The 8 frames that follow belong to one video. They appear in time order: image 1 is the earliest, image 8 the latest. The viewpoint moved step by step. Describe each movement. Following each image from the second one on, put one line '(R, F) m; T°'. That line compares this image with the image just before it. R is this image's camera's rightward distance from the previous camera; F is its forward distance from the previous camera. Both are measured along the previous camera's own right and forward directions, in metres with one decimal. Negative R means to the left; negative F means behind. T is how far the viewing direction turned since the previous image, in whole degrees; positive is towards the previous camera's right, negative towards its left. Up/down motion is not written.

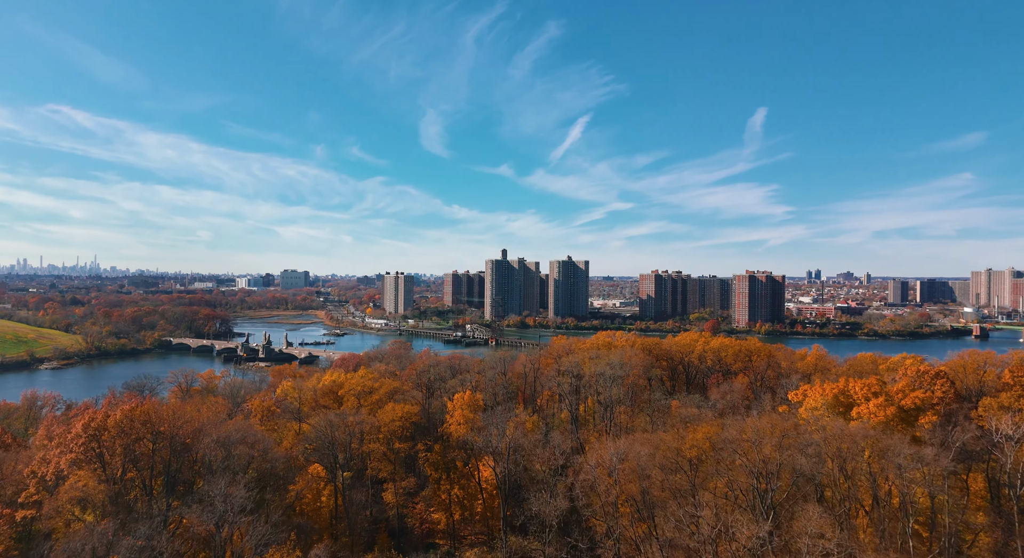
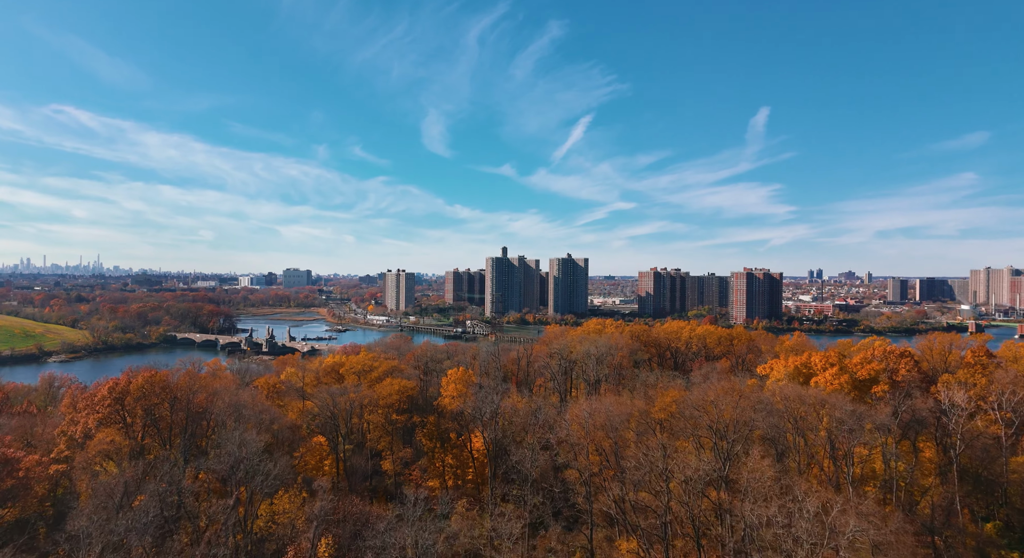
(+1.0, -3.0) m; 0°
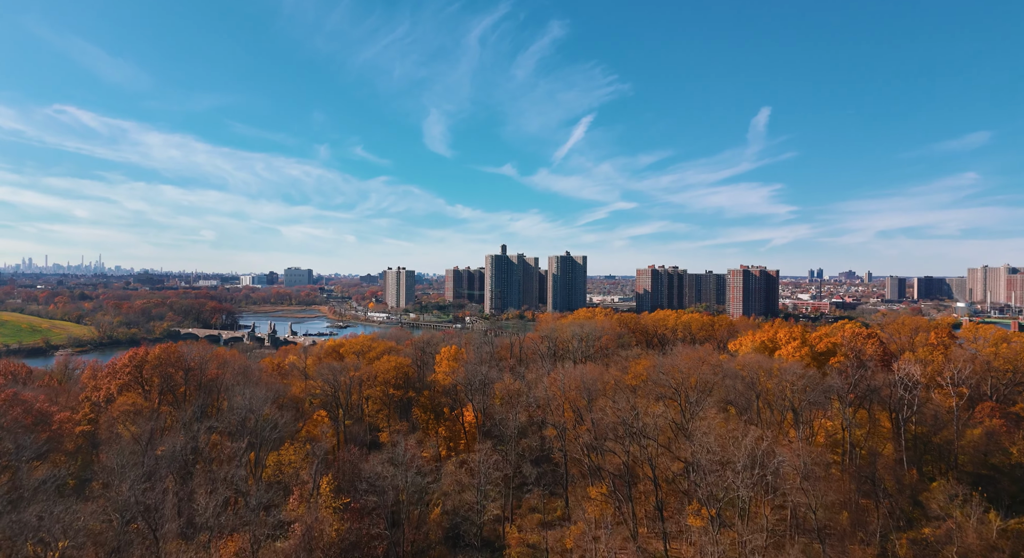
(+1.0, -3.1) m; 0°
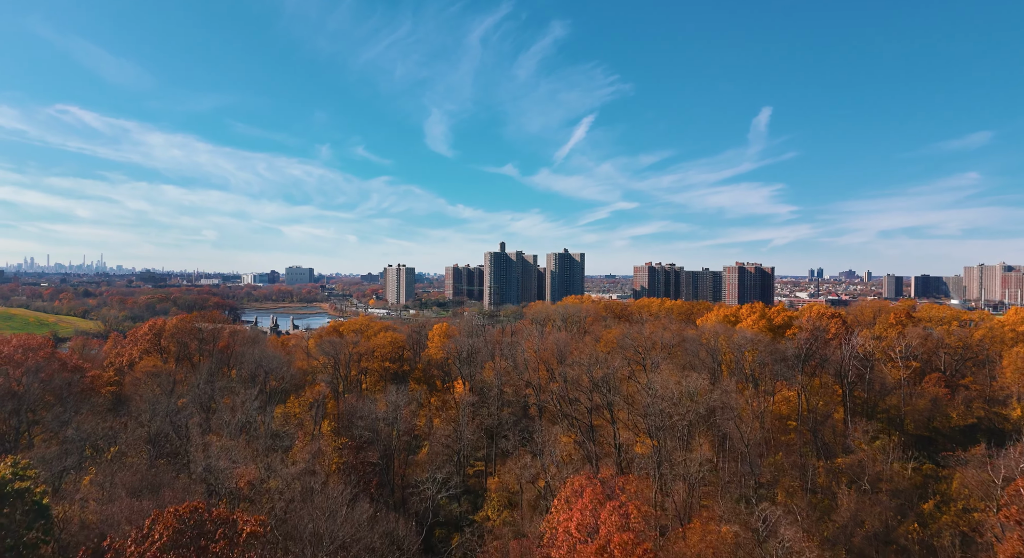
(+1.3, -3.9) m; 0°
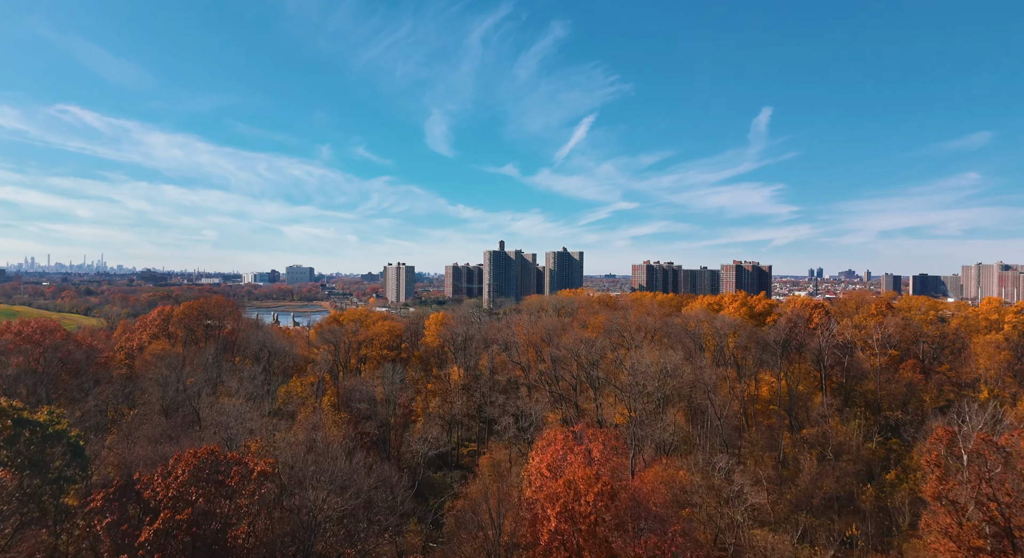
(+0.7, -1.9) m; 0°
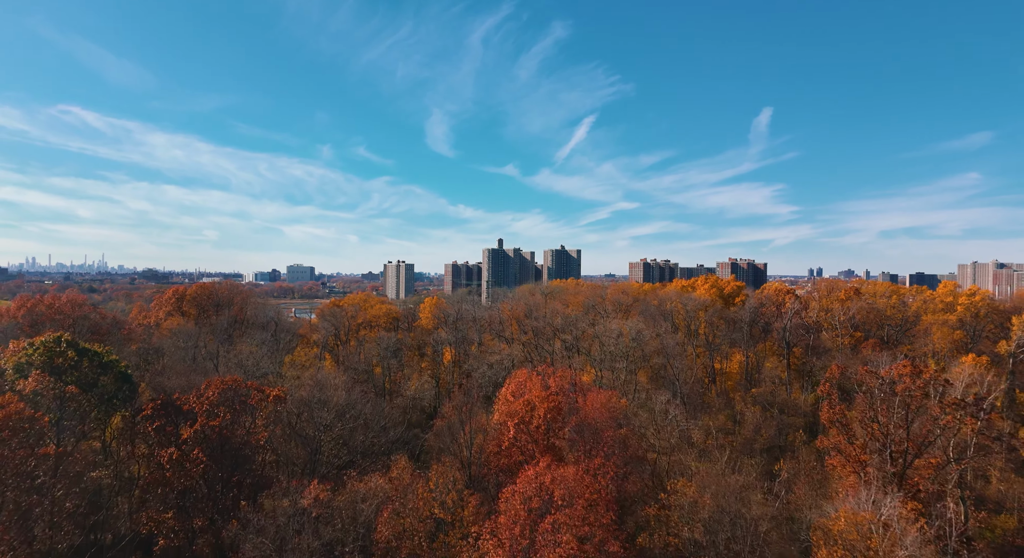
(+1.2, -3.6) m; 0°
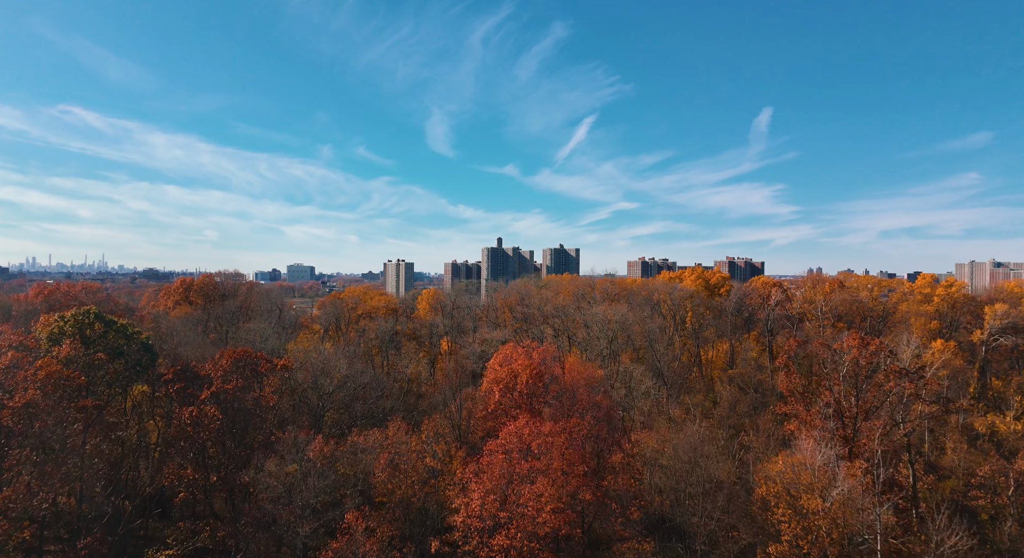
(+0.6, -2.0) m; 0°
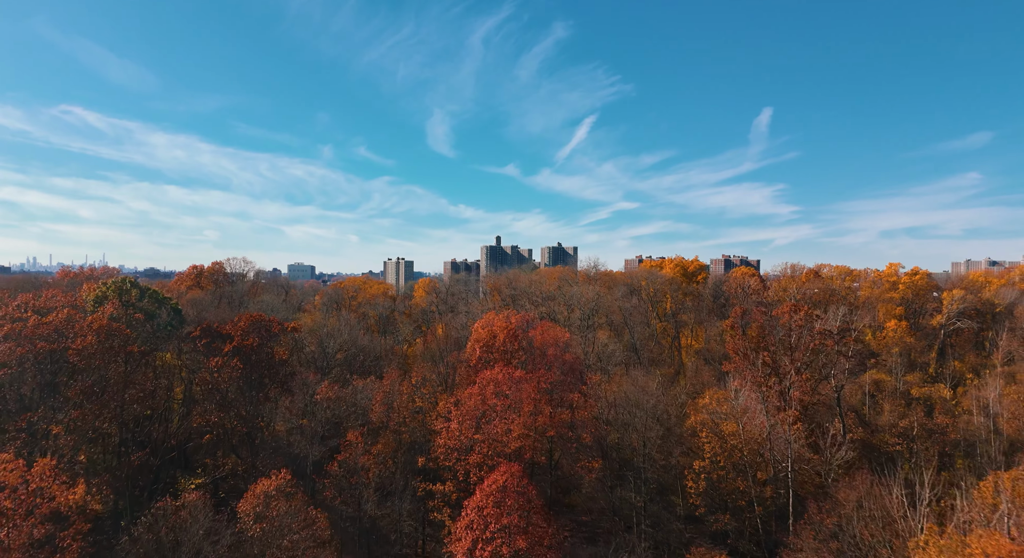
(+1.0, -3.4) m; 0°
